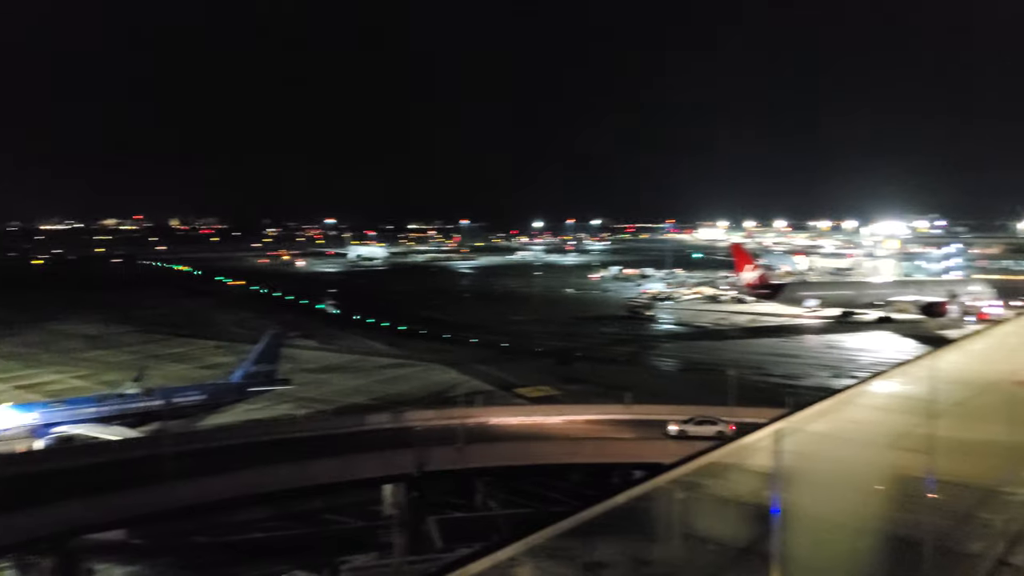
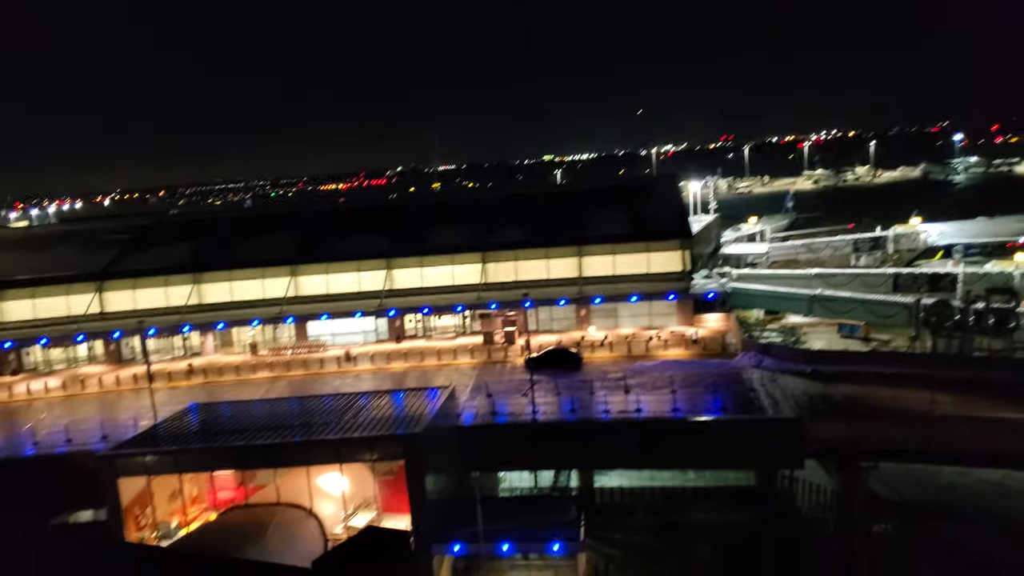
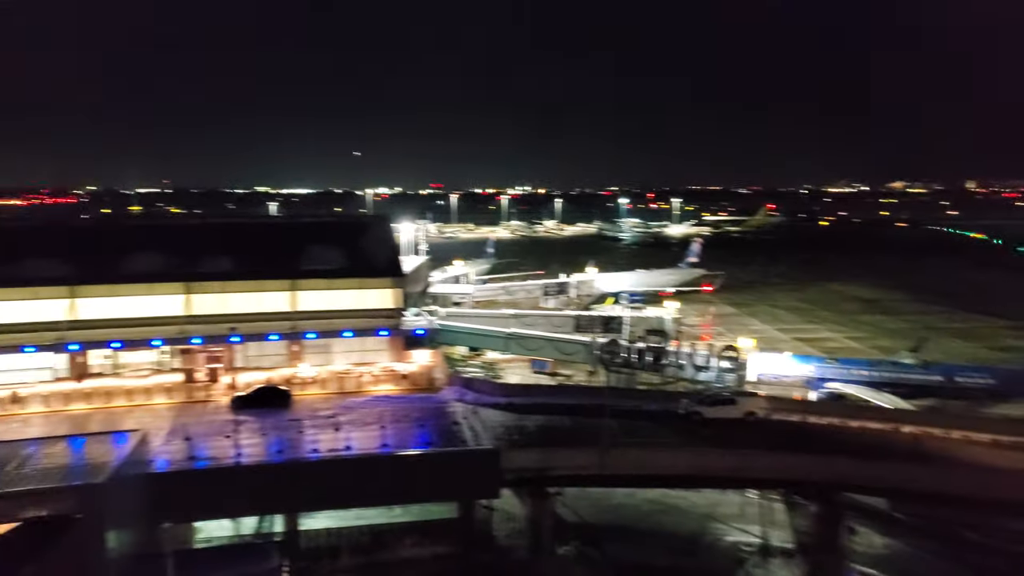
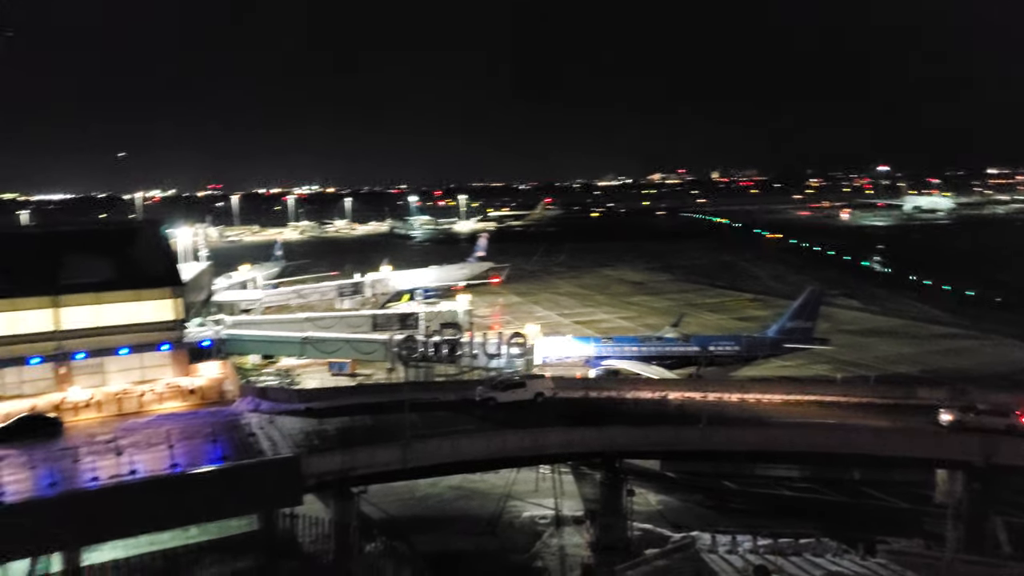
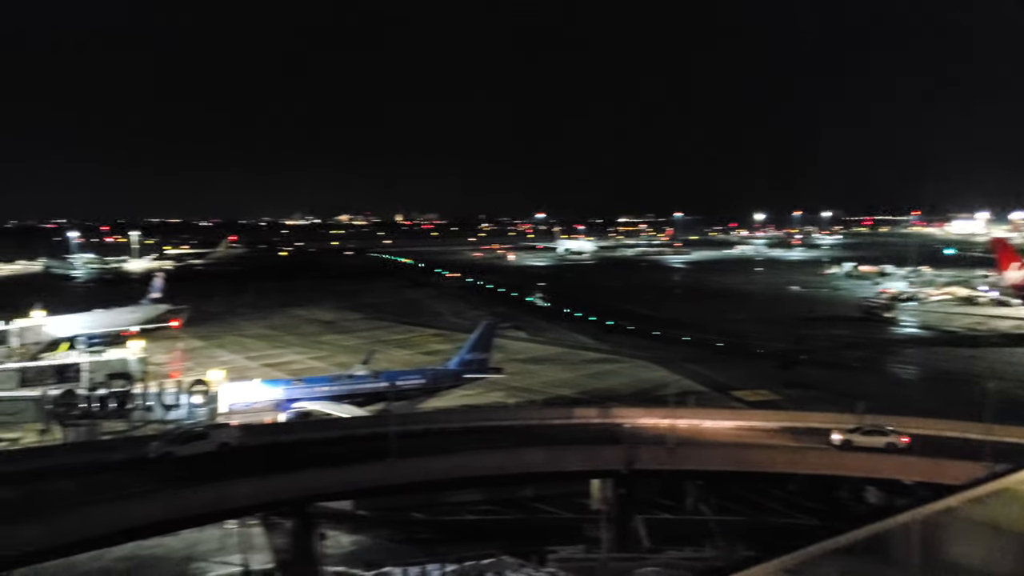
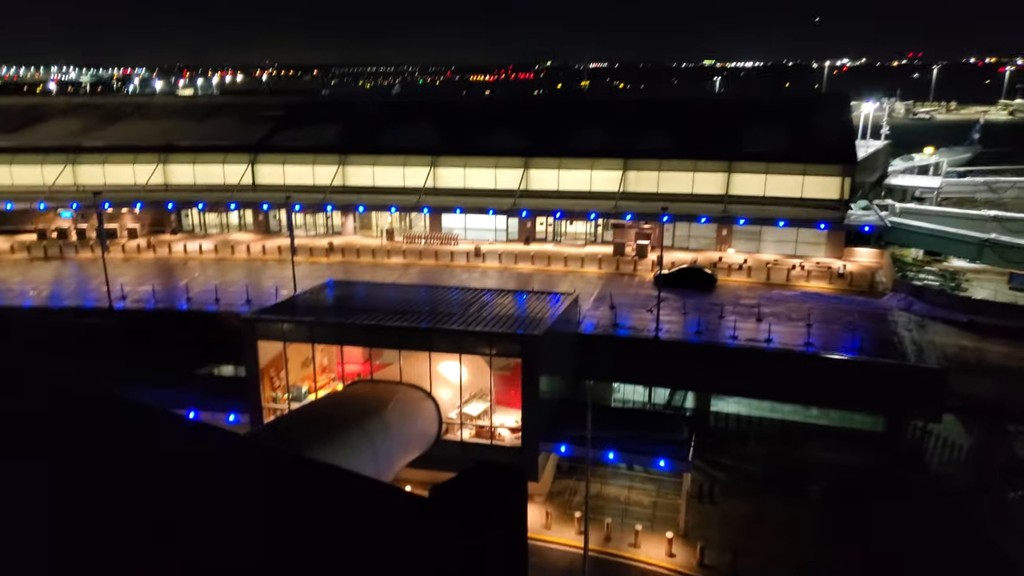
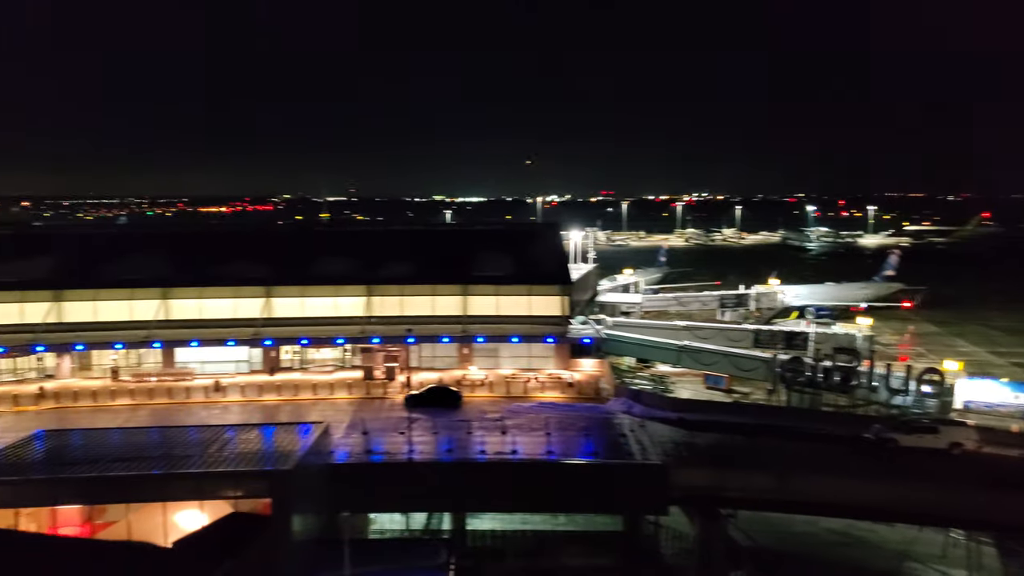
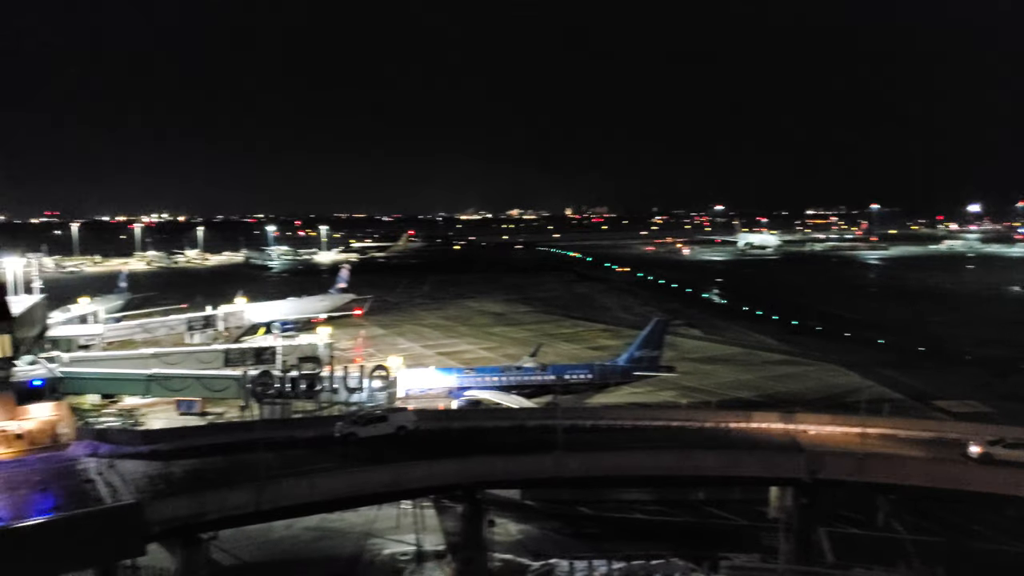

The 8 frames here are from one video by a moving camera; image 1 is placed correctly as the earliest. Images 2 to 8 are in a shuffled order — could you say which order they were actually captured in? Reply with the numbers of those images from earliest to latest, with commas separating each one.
5, 8, 4, 3, 7, 2, 6
